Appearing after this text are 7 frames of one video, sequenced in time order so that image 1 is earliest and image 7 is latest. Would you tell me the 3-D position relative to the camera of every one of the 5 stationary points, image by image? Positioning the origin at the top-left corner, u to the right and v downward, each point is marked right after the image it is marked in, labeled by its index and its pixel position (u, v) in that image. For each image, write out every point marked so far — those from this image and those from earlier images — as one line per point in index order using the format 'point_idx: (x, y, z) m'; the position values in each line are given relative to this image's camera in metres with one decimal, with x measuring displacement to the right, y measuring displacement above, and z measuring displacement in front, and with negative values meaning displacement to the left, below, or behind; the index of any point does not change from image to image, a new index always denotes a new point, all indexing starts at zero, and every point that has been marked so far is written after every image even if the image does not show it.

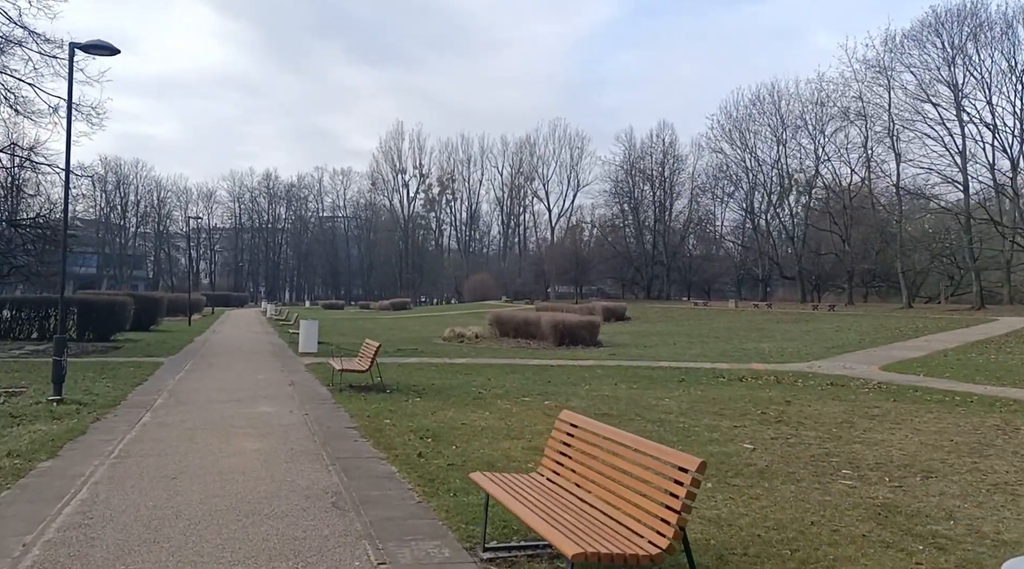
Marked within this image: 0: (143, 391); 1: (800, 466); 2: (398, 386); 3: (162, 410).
0: (-6.2, -1.8, +12.3) m
1: (+2.8, -1.8, +7.2) m
2: (-2.0, -1.8, +12.9) m
3: (-4.9, -1.8, +10.4) m
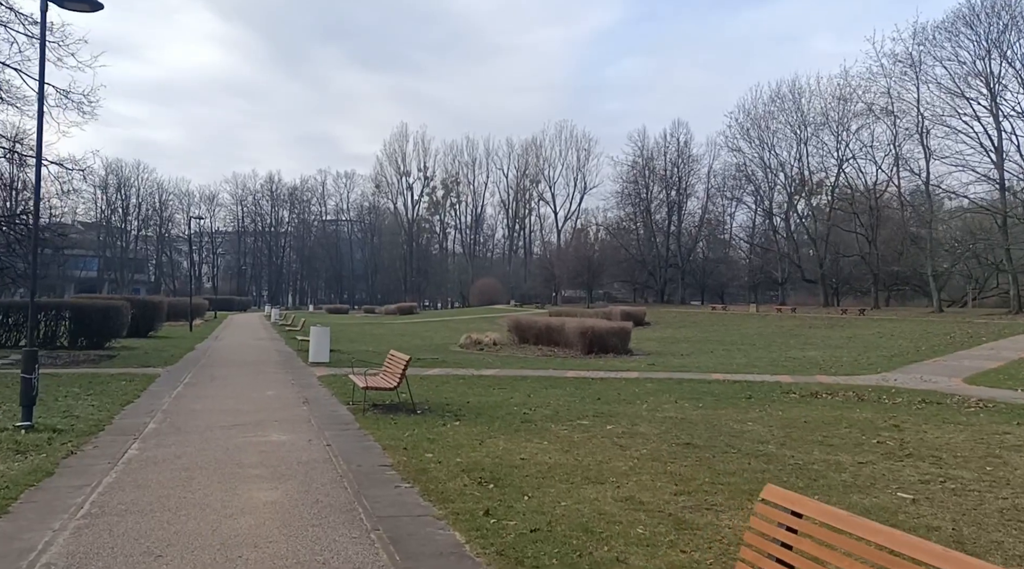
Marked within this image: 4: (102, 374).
0: (-5.4, -1.8, +10.5) m
1: (+3.6, -1.8, +5.4) m
2: (-1.3, -1.8, +11.1) m
3: (-4.2, -1.8, +8.6) m
4: (-8.8, -1.9, +15.7) m
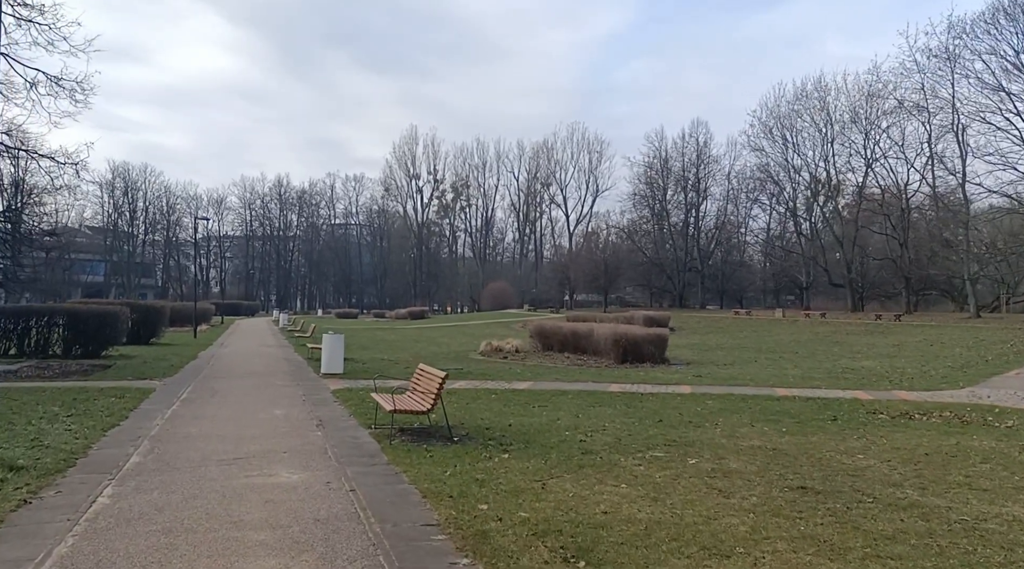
0: (-4.8, -1.9, +8.8) m
1: (+4.2, -1.8, +3.6) m
2: (-0.6, -1.9, +9.3) m
3: (-3.5, -1.8, +6.9) m
4: (-8.1, -2.0, +14.0) m
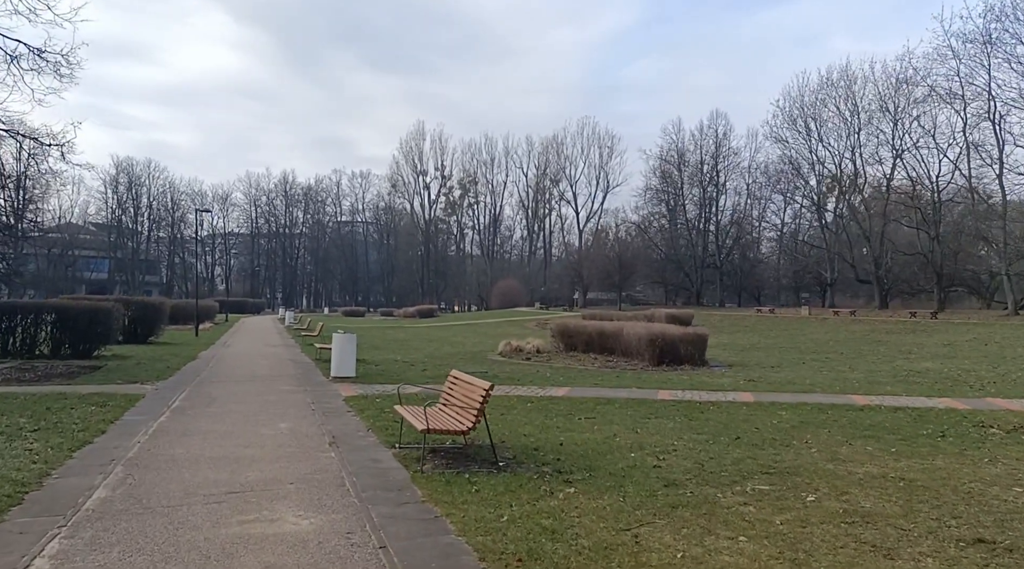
0: (-4.2, -1.8, +7.1) m
1: (+4.8, -1.7, +1.8) m
2: (0.0, -1.8, +7.6) m
3: (-3.0, -1.7, +5.2) m
4: (-7.5, -1.9, +12.4) m
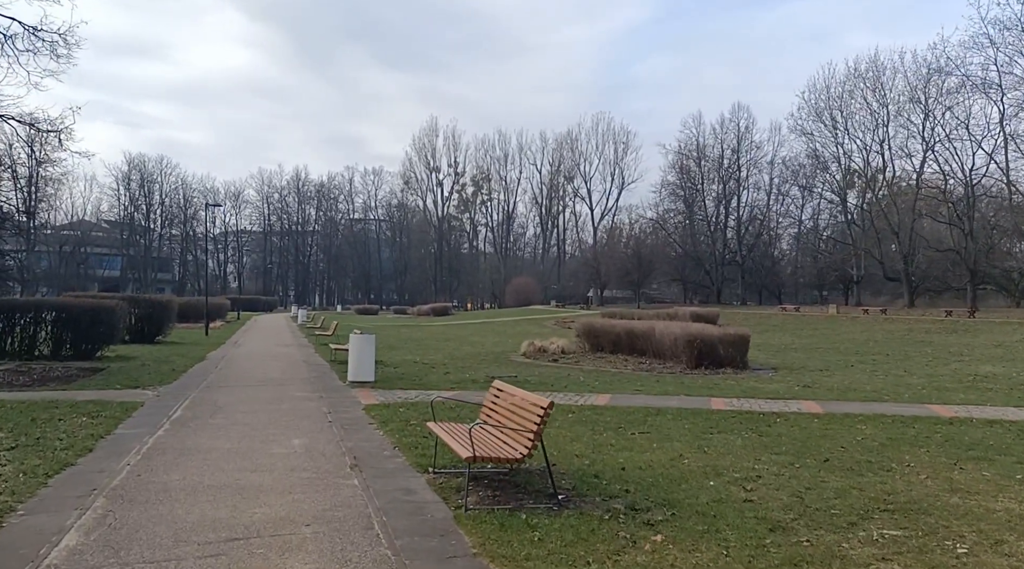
0: (-3.7, -1.7, +5.9) m
1: (+5.2, -1.7, +0.5) m
2: (+0.5, -1.7, +6.3) m
3: (-2.5, -1.7, +3.9) m
4: (-6.9, -1.8, +11.2) m
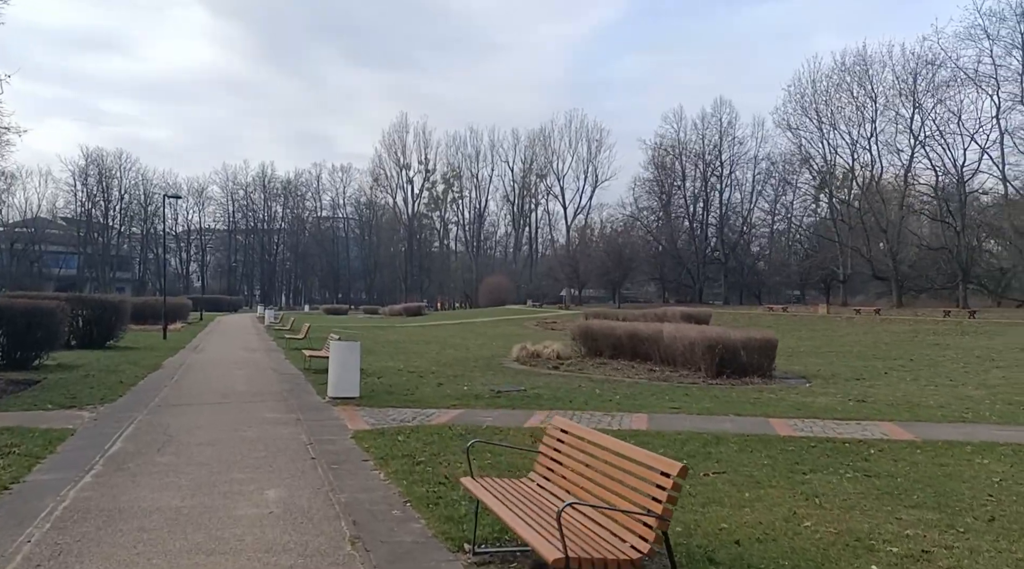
0: (-3.2, -1.7, +3.7) m
1: (+5.9, -1.7, -1.4) m
2: (+1.0, -1.7, +4.3) m
3: (-1.9, -1.7, +1.8) m
4: (-6.6, -1.8, +8.8) m
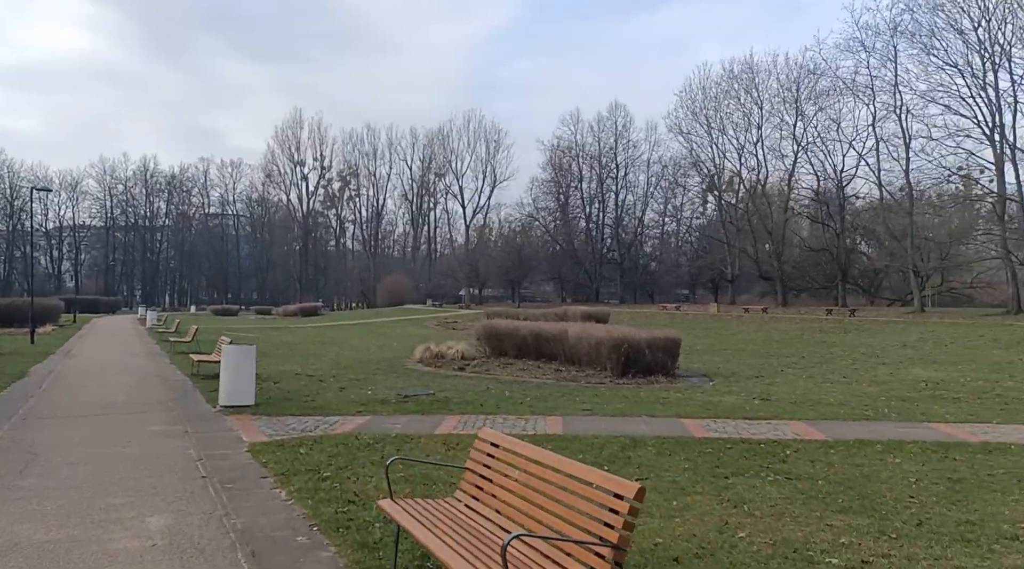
0: (-3.4, -1.7, +2.8) m
1: (+6.3, -1.7, -1.0) m
2: (+0.6, -1.7, +4.0) m
3: (-1.9, -1.7, +1.0) m
4: (-7.5, -1.8, +7.4) m
